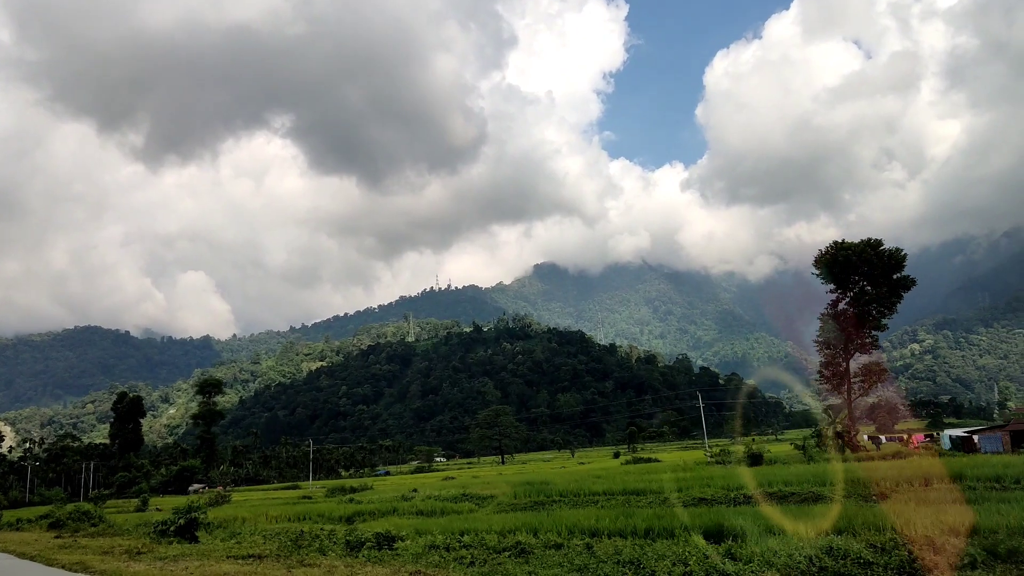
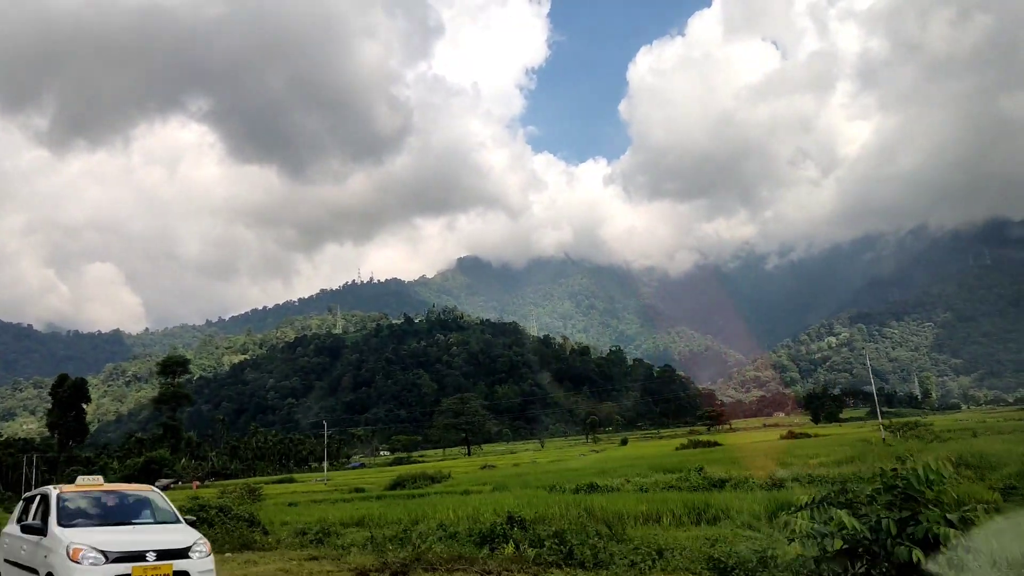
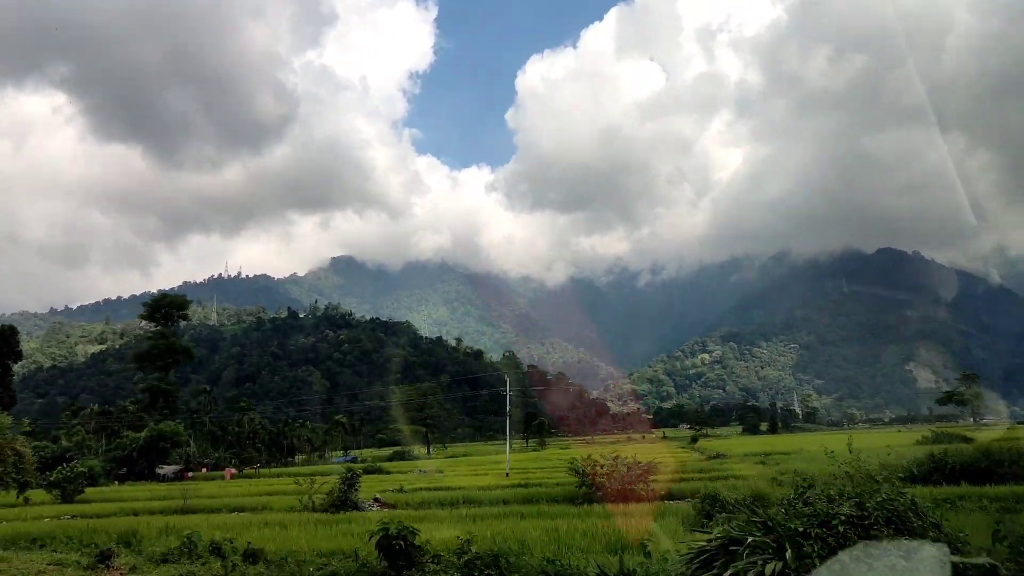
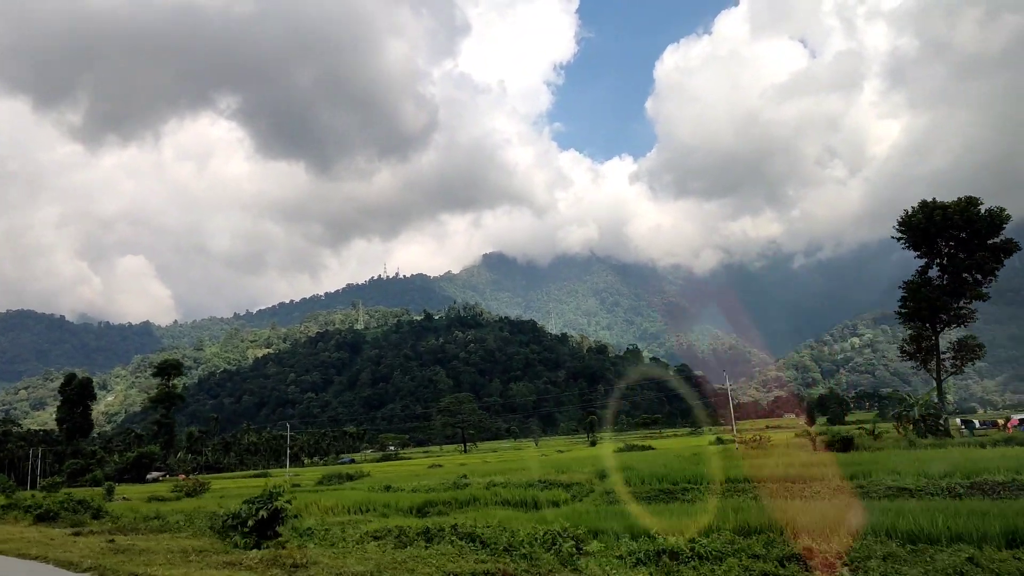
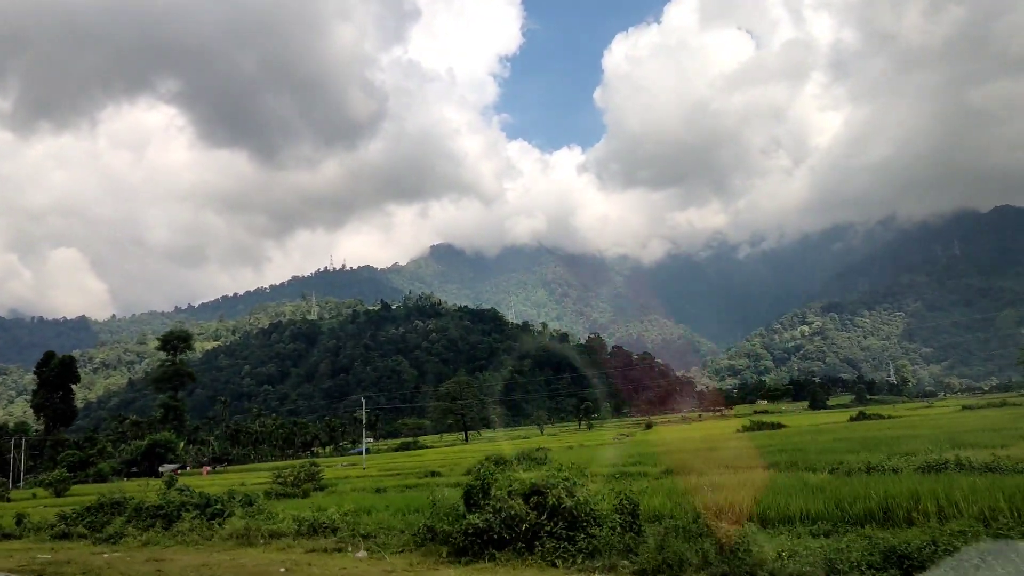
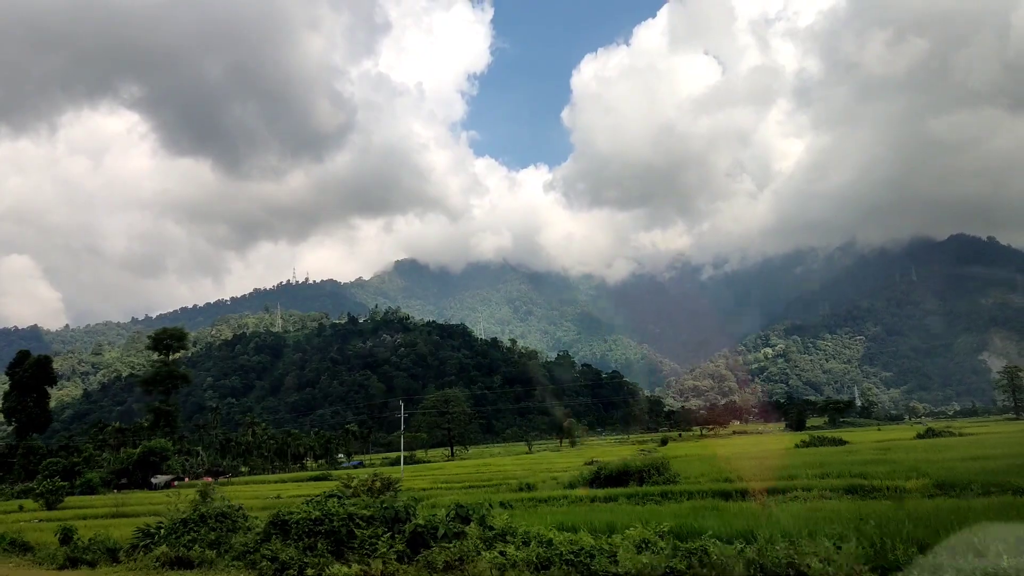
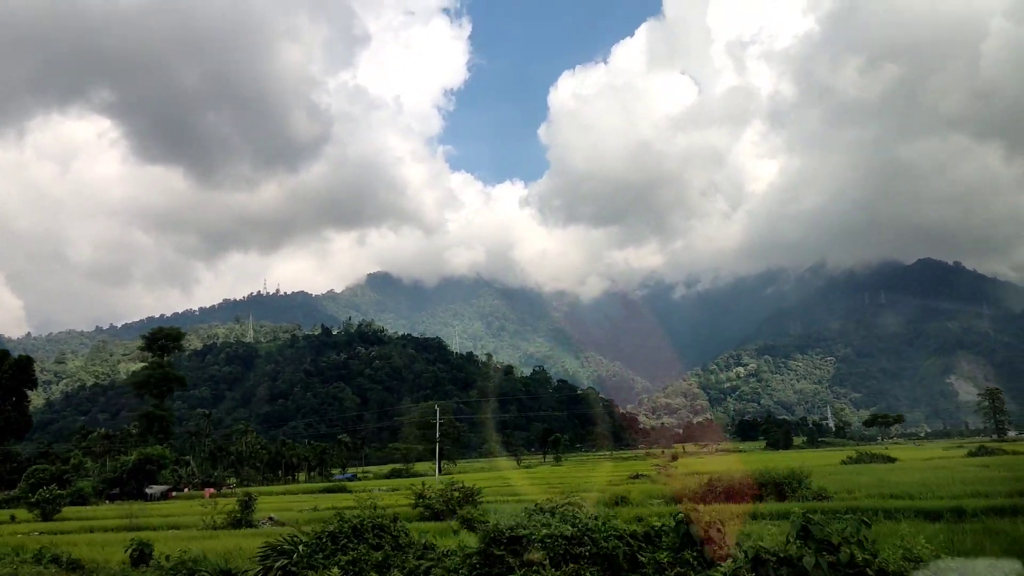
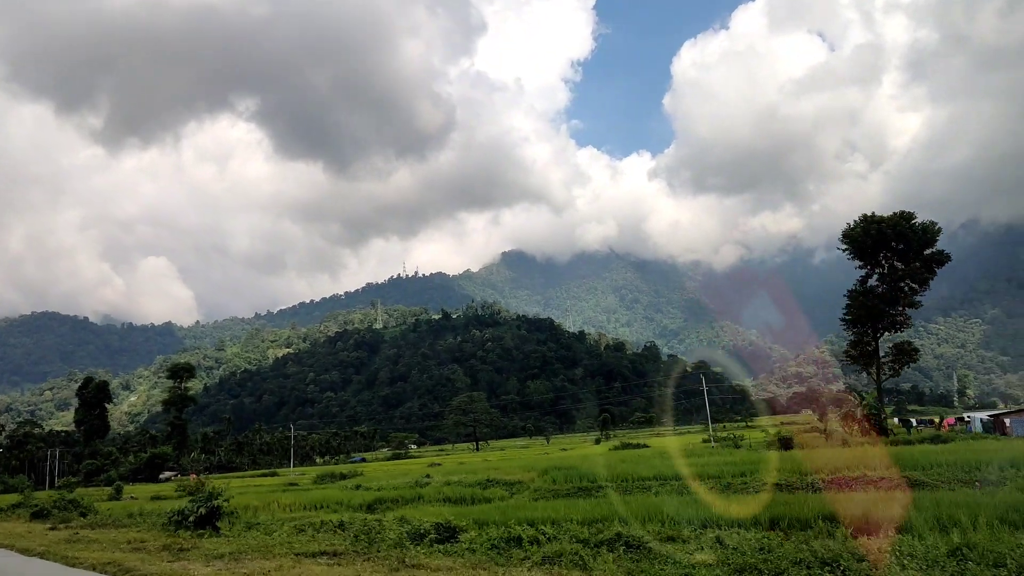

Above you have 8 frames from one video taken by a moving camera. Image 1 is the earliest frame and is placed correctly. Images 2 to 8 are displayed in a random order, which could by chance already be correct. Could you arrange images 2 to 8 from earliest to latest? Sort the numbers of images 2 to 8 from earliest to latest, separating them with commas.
8, 4, 2, 5, 6, 7, 3
